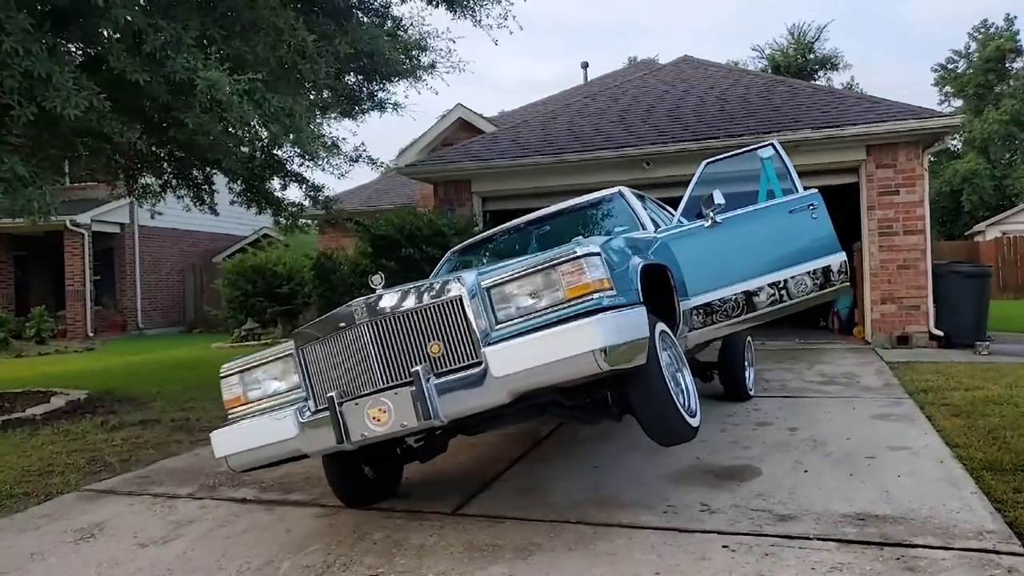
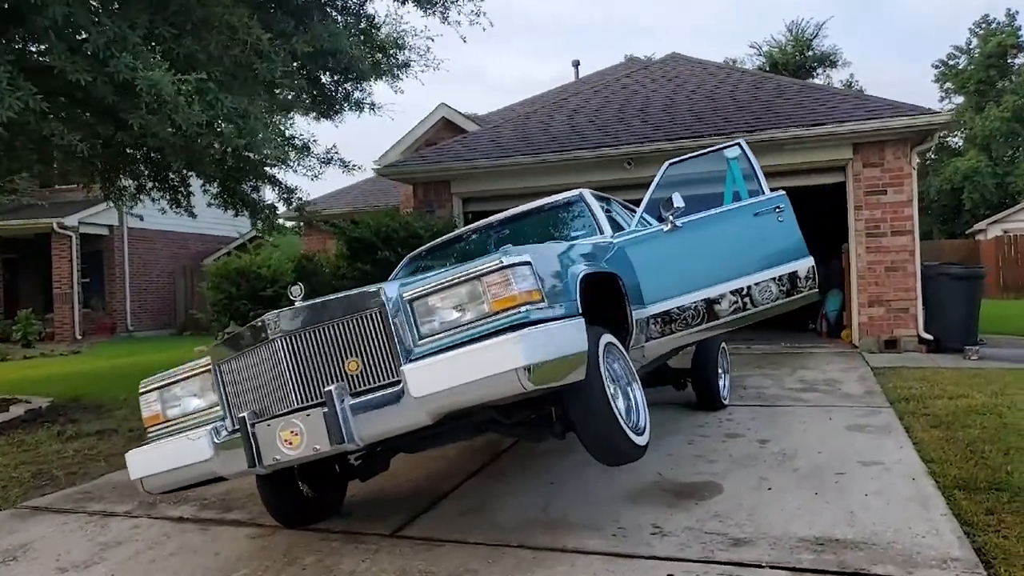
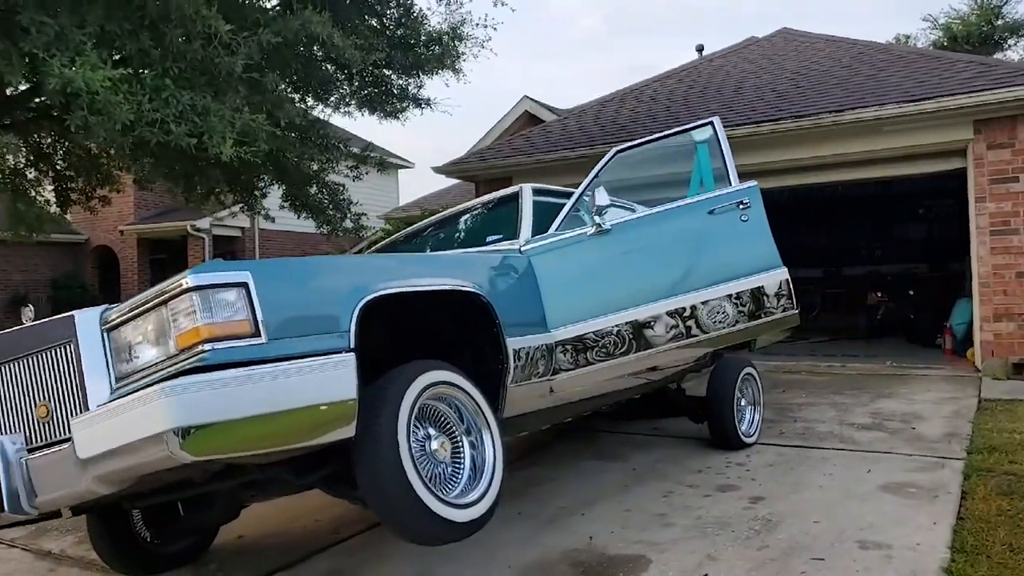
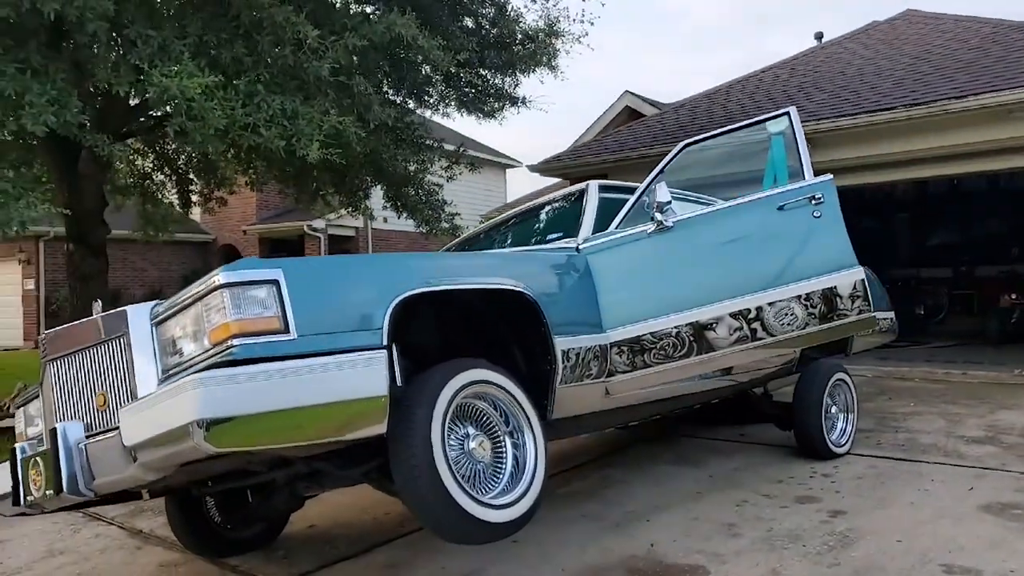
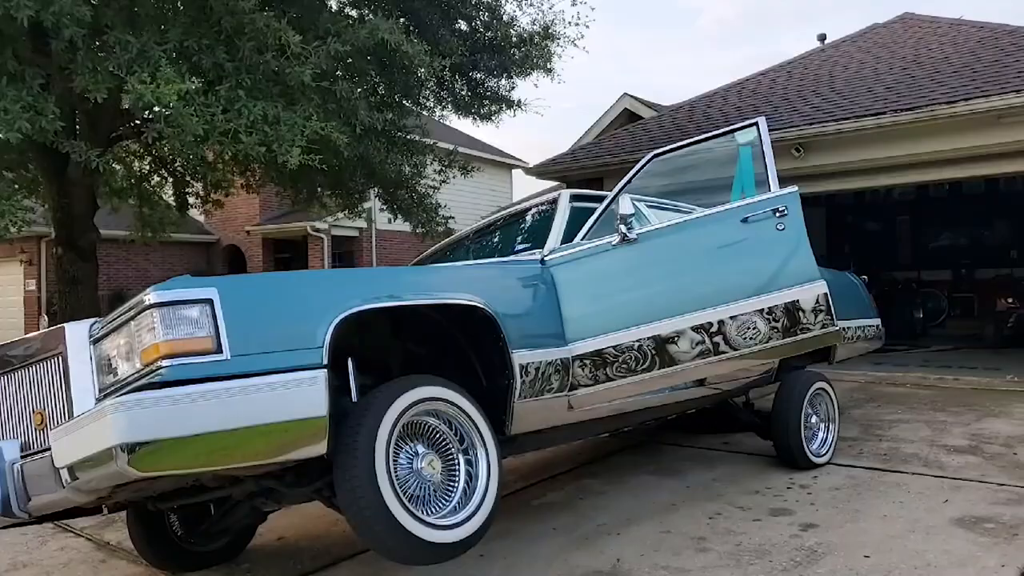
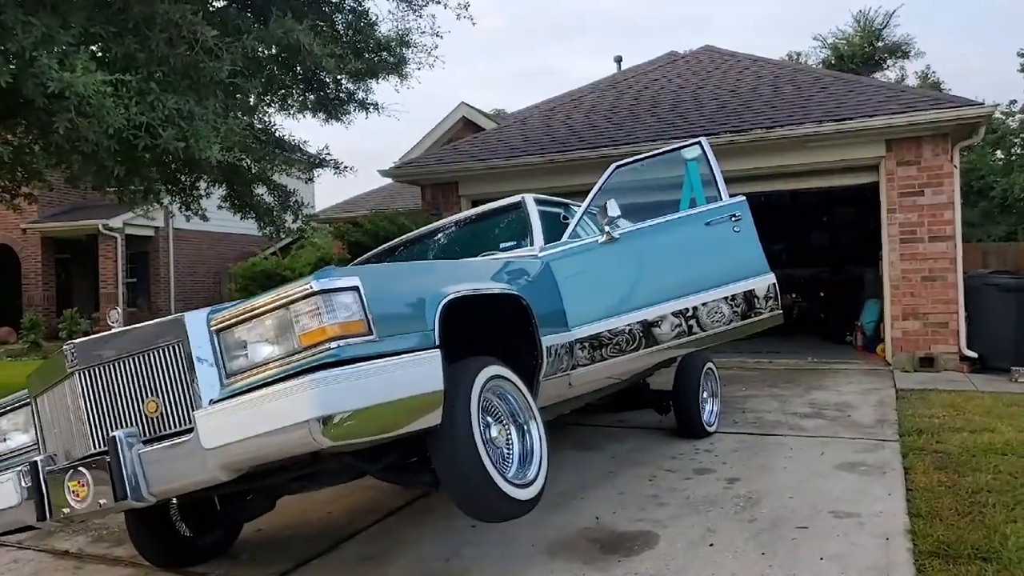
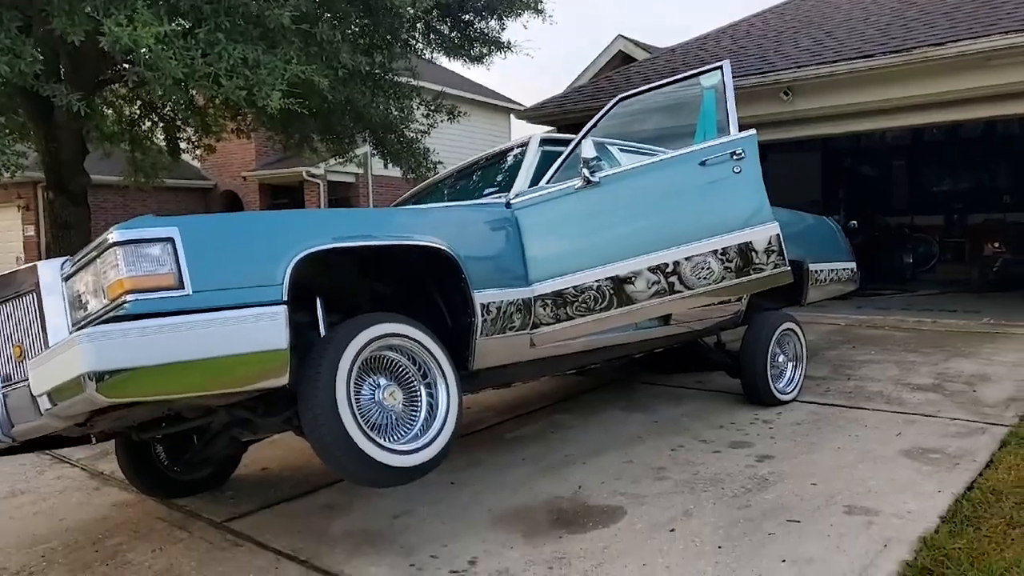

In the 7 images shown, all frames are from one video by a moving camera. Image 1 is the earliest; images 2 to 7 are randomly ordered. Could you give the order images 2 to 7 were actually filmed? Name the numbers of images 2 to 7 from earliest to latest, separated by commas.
2, 6, 3, 4, 5, 7
